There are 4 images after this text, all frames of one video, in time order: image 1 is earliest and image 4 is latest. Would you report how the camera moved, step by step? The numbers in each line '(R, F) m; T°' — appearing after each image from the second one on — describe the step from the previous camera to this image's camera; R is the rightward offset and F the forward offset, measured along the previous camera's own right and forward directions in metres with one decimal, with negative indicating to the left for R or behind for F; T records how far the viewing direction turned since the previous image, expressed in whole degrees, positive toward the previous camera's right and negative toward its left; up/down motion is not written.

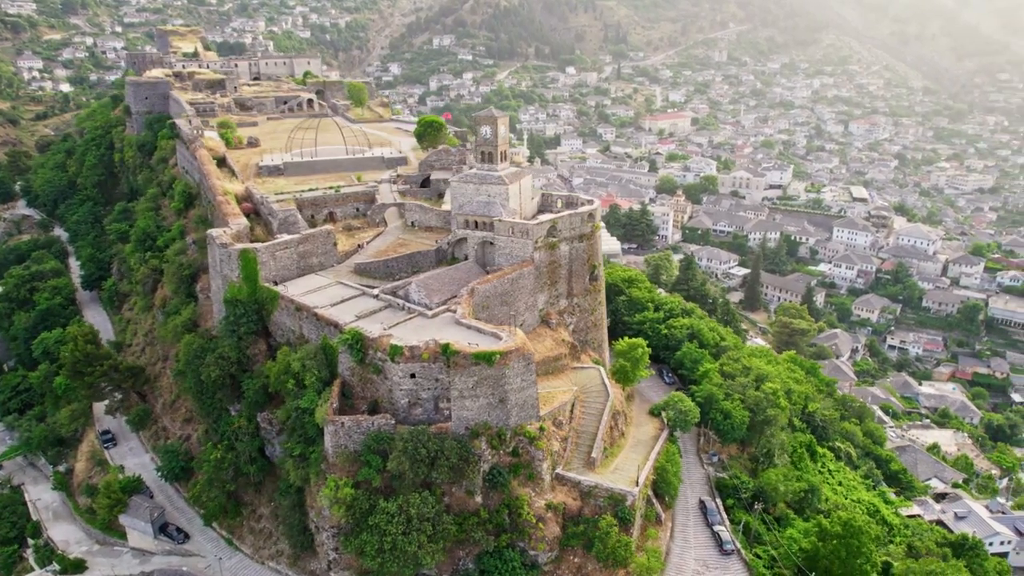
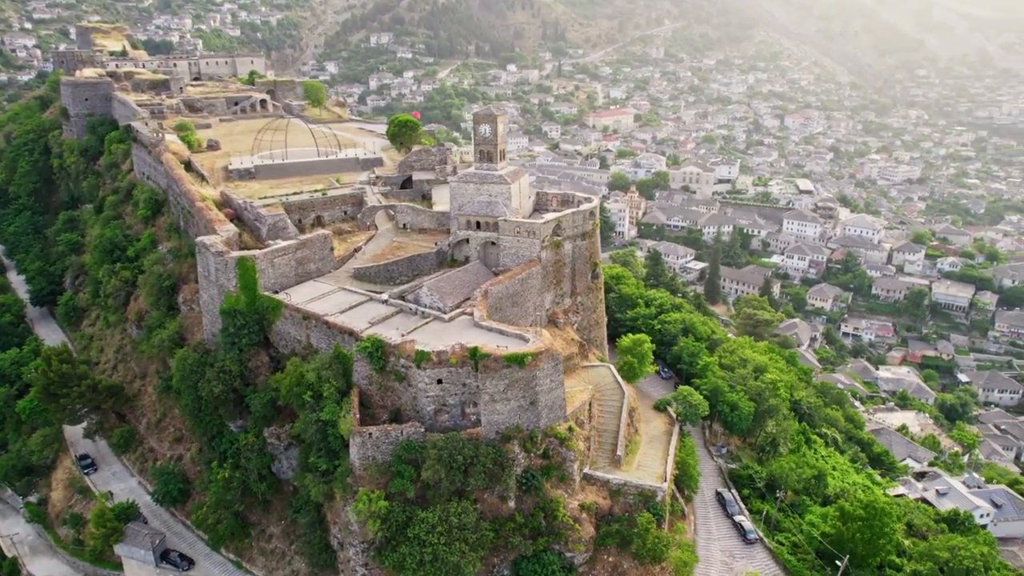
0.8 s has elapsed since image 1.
(-2.4, +0.3) m; +6°
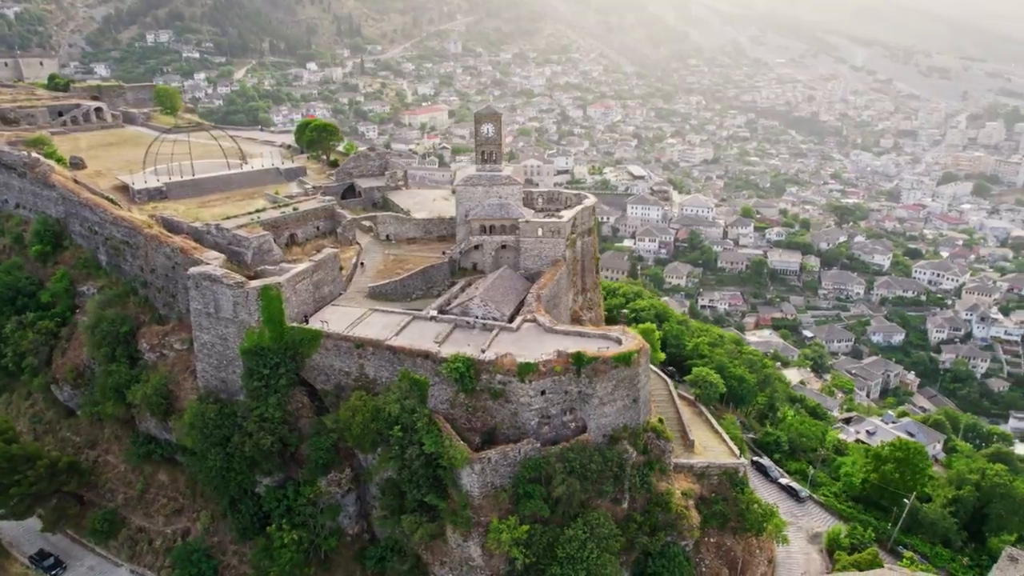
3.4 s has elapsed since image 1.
(-7.8, +1.9) m; +18°
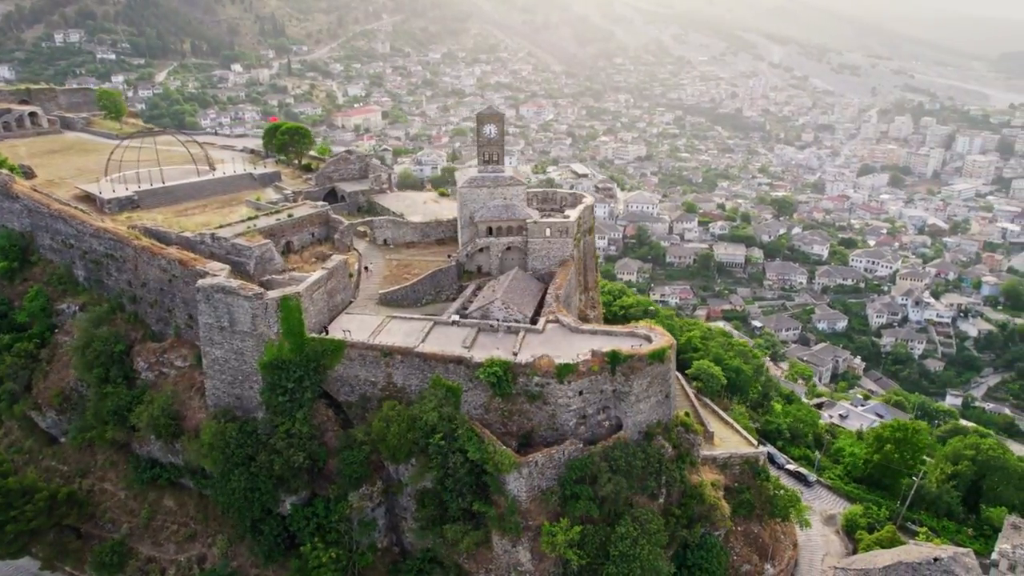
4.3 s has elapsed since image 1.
(-2.8, +0.4) m; +6°
